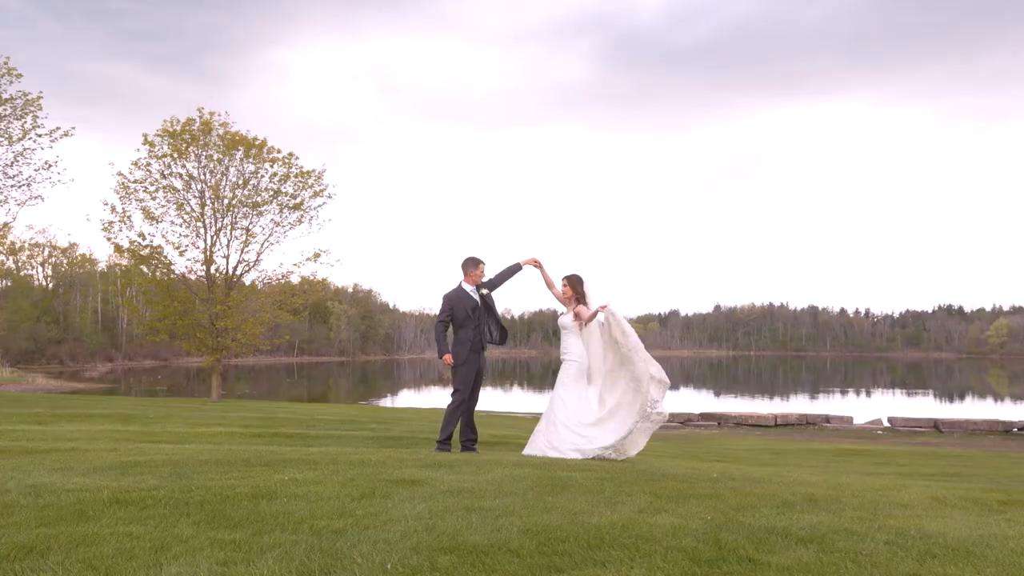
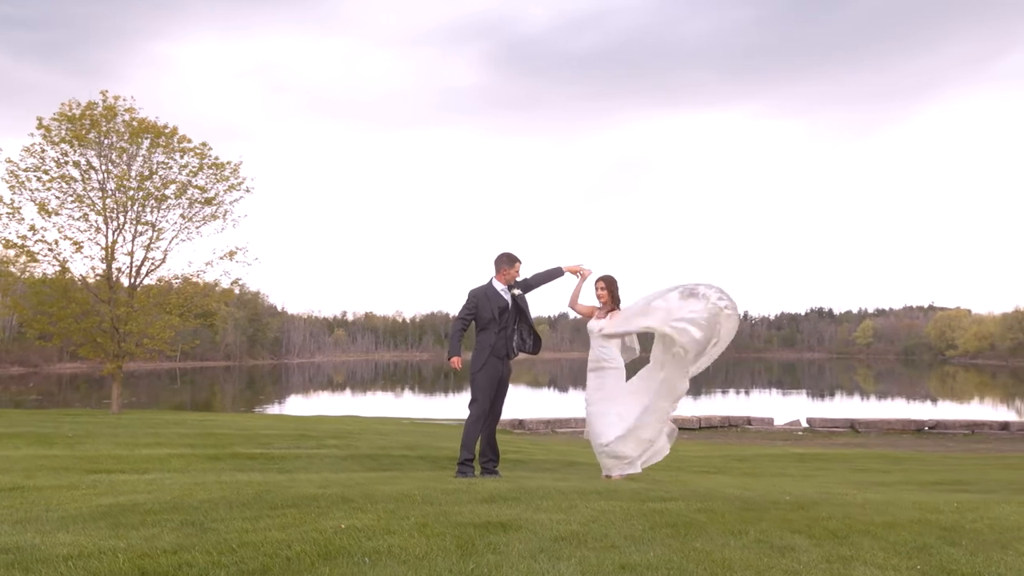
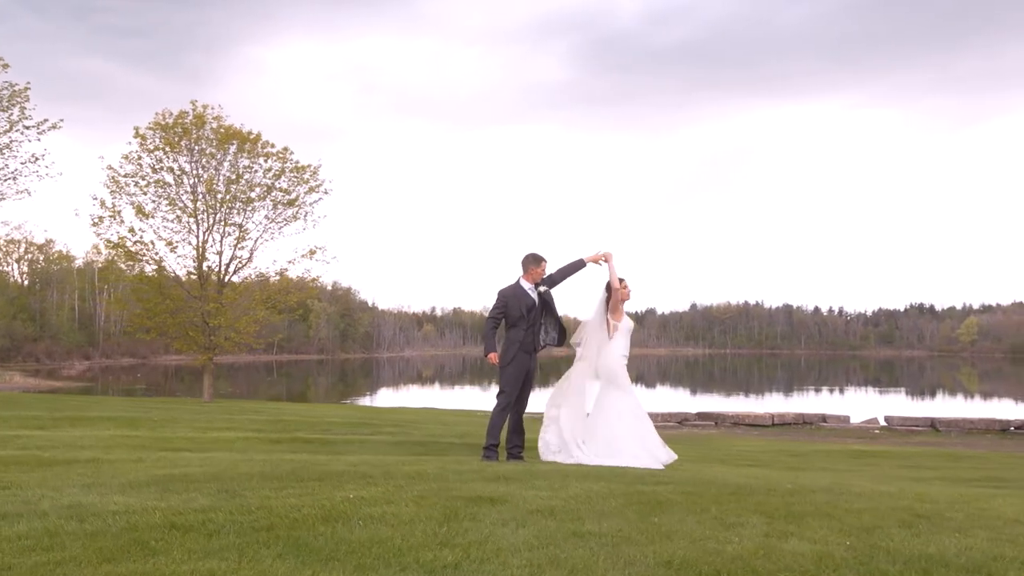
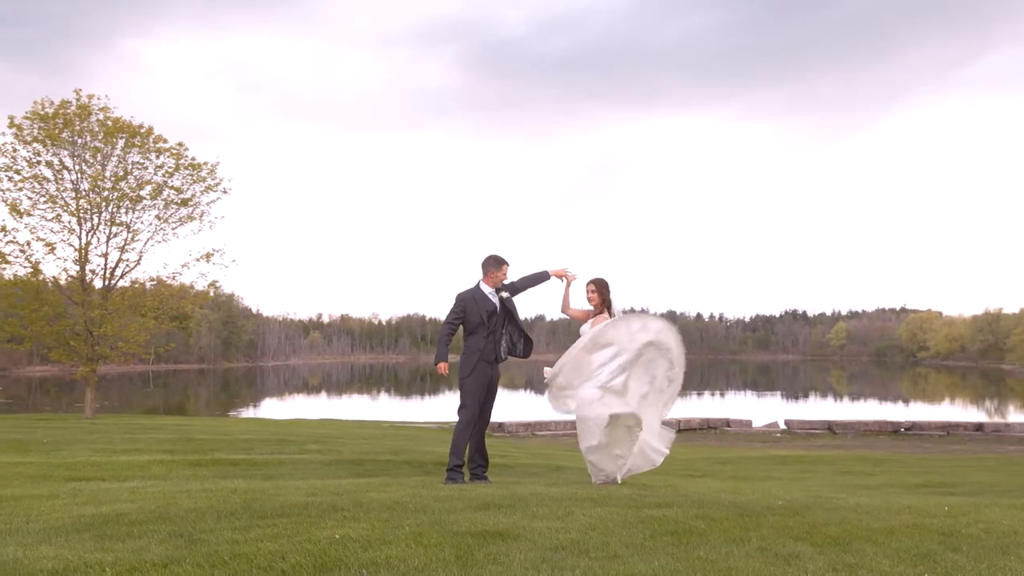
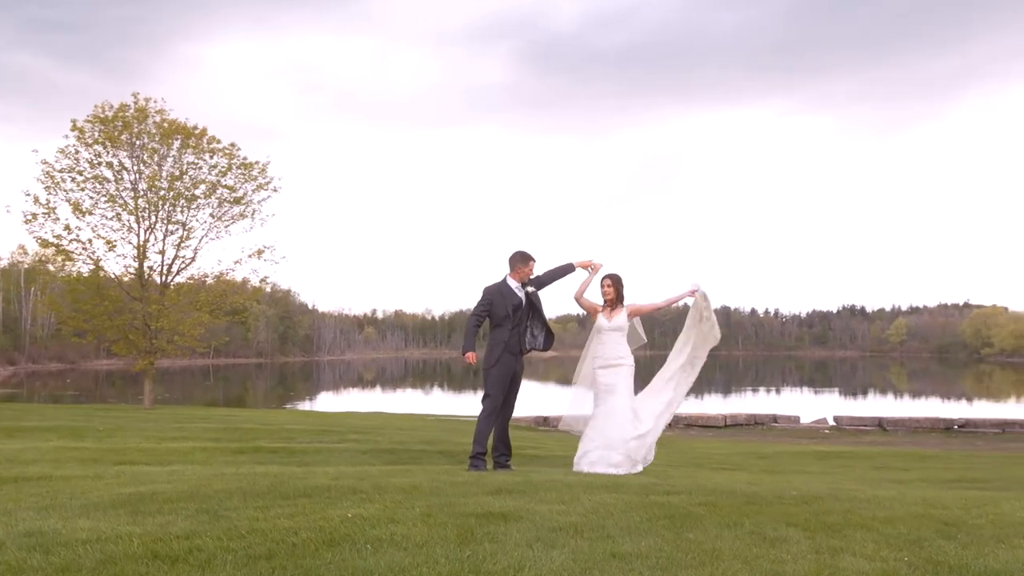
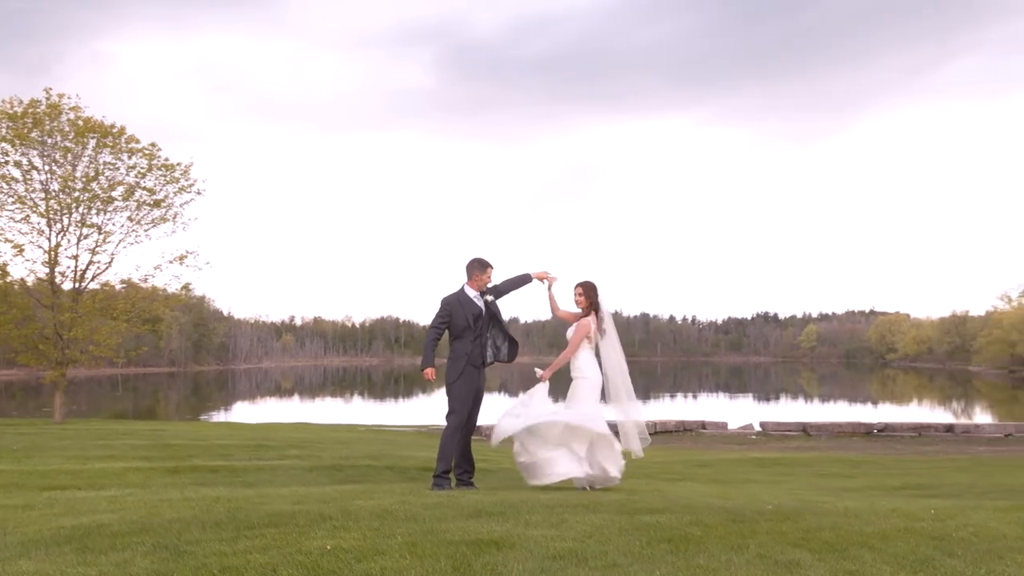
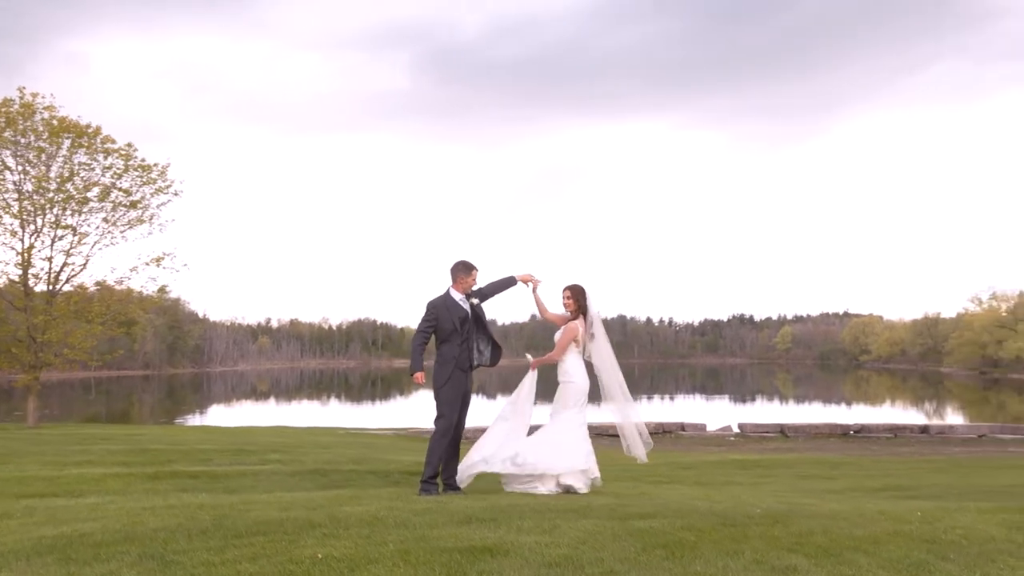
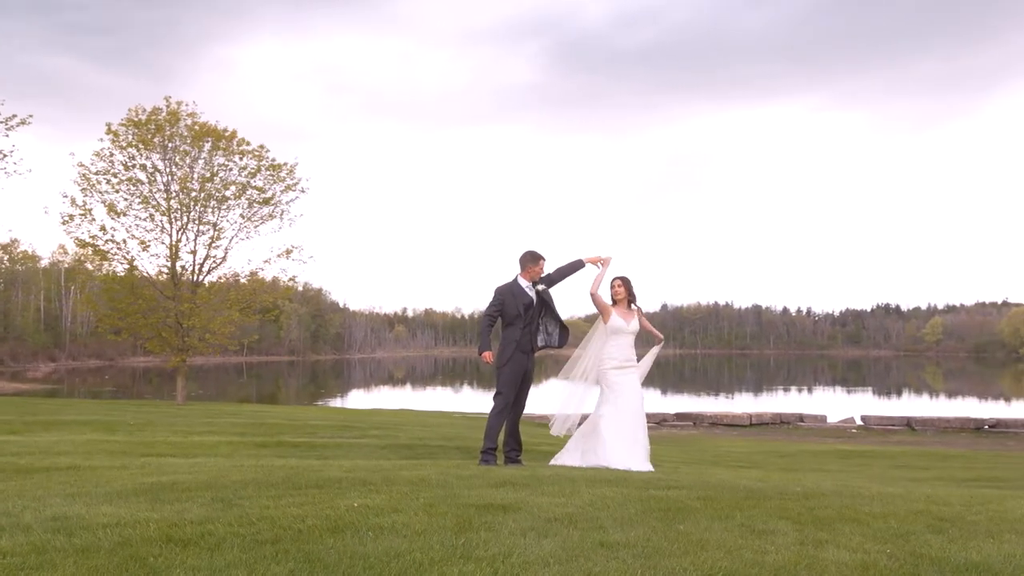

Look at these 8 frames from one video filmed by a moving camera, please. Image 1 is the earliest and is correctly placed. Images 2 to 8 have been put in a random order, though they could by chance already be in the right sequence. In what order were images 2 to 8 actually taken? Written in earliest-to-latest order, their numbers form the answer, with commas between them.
3, 8, 5, 2, 4, 6, 7
